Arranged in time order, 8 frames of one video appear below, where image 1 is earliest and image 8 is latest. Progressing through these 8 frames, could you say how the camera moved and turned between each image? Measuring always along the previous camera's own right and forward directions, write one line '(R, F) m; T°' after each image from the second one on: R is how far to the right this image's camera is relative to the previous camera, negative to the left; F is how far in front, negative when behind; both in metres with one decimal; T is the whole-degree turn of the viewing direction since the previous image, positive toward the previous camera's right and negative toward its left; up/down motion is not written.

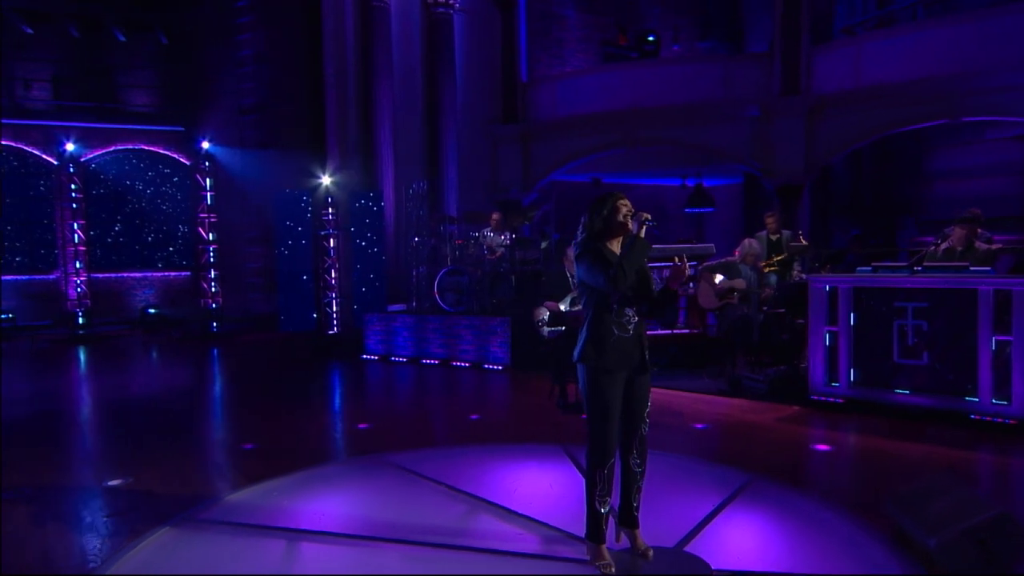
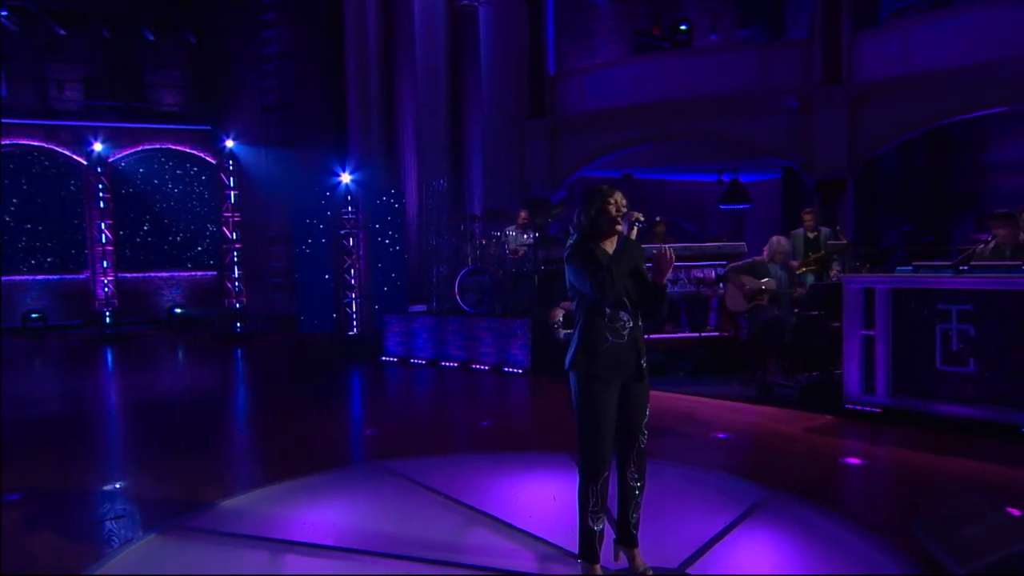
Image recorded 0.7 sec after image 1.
(+0.3, +0.2) m; -5°
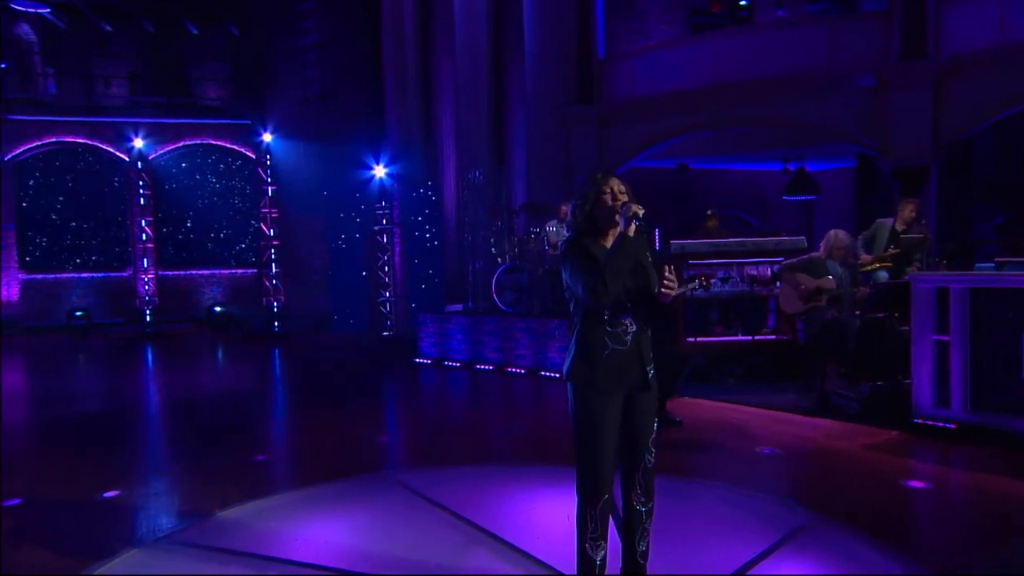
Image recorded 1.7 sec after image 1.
(+0.4, +0.4) m; -7°
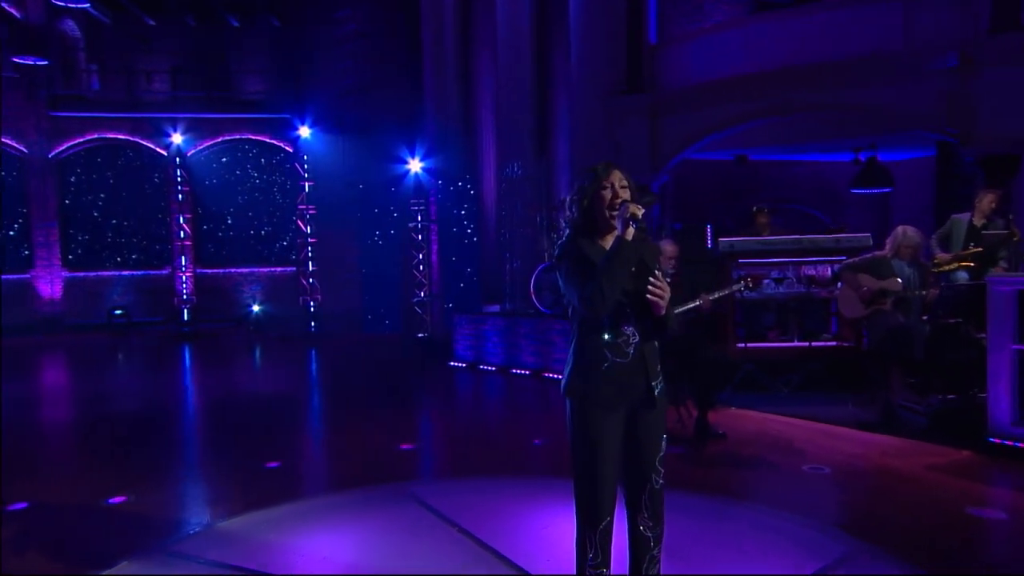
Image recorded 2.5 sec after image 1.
(+0.3, +0.3) m; -5°
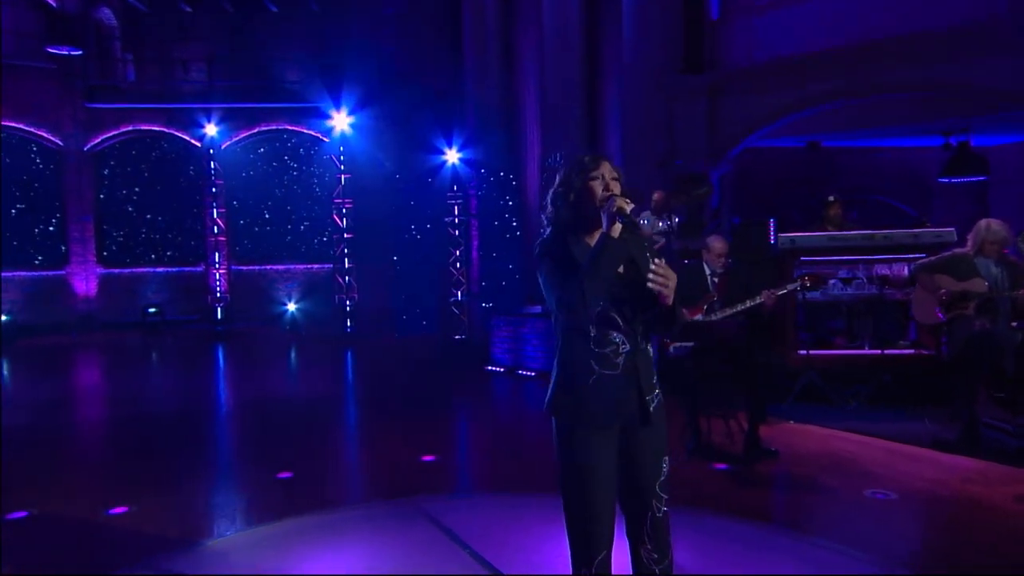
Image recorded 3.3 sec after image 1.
(+0.2, +0.4) m; -5°
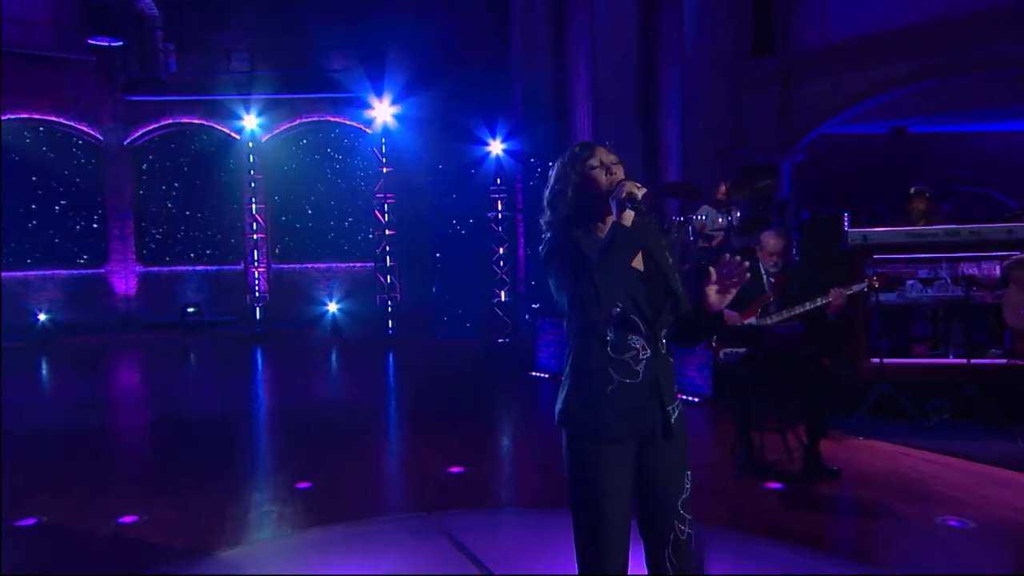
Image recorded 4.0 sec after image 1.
(+0.1, +0.4) m; -5°
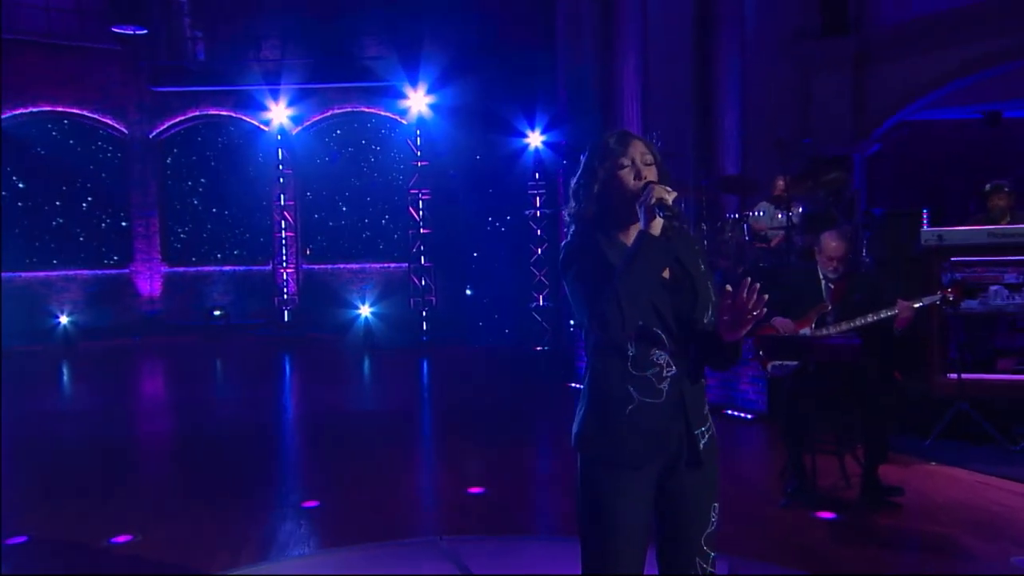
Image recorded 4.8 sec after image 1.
(+0.1, +0.4) m; -4°
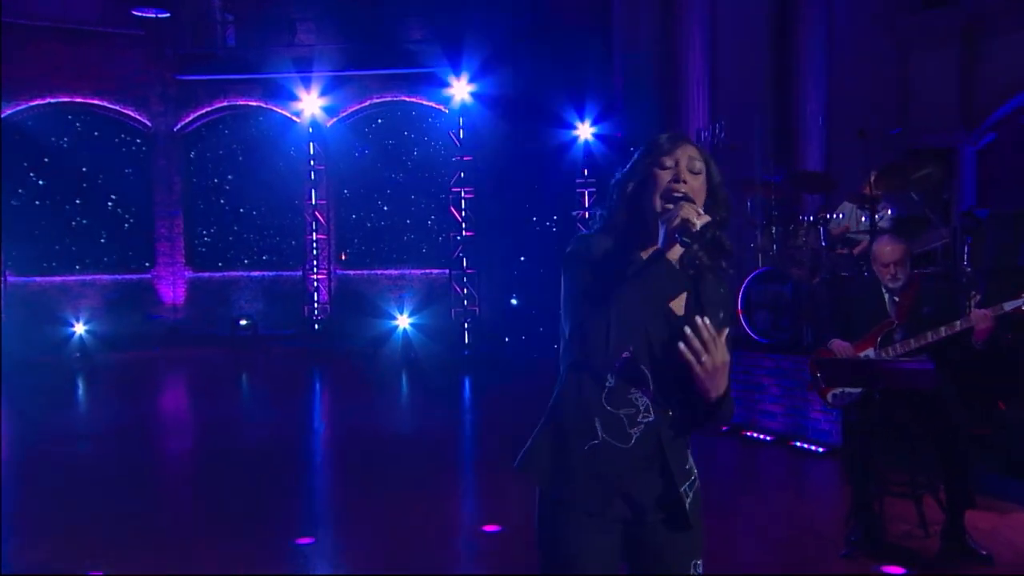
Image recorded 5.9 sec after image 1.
(0.0, +0.6) m; -4°
